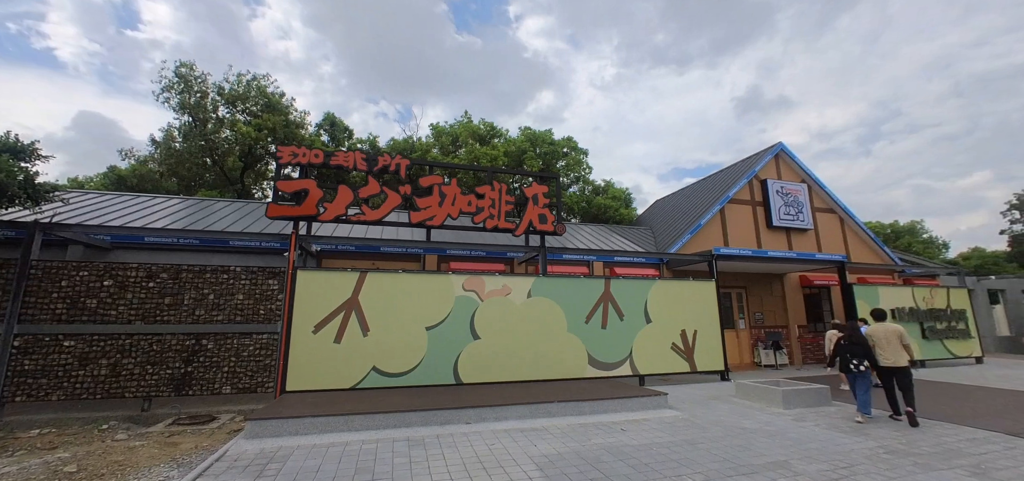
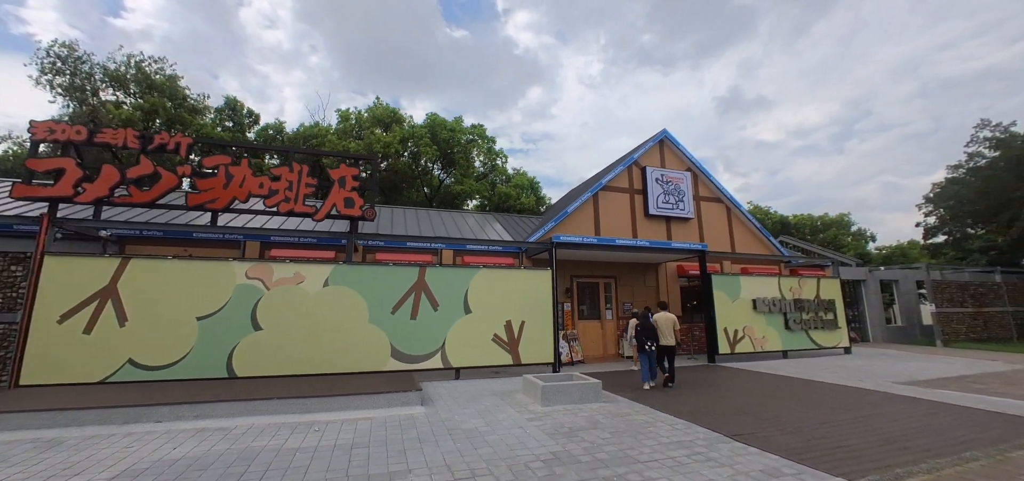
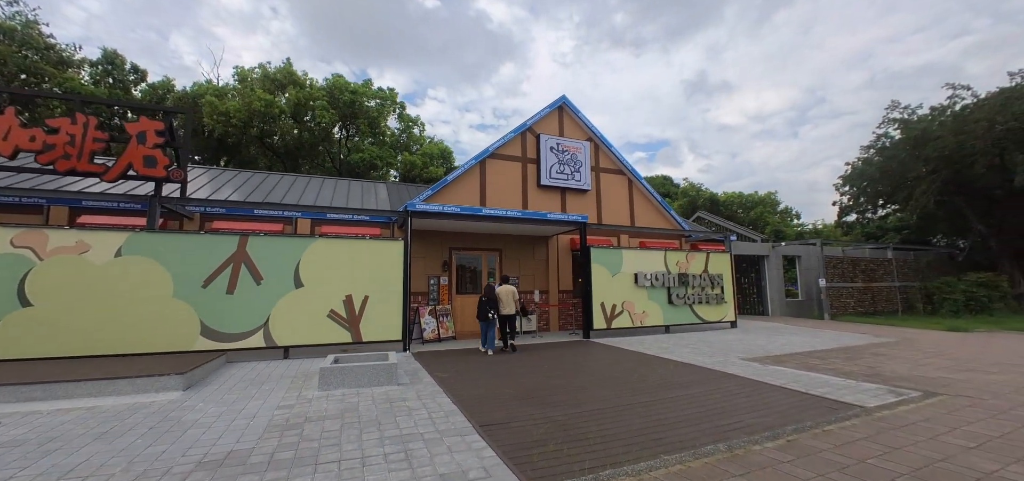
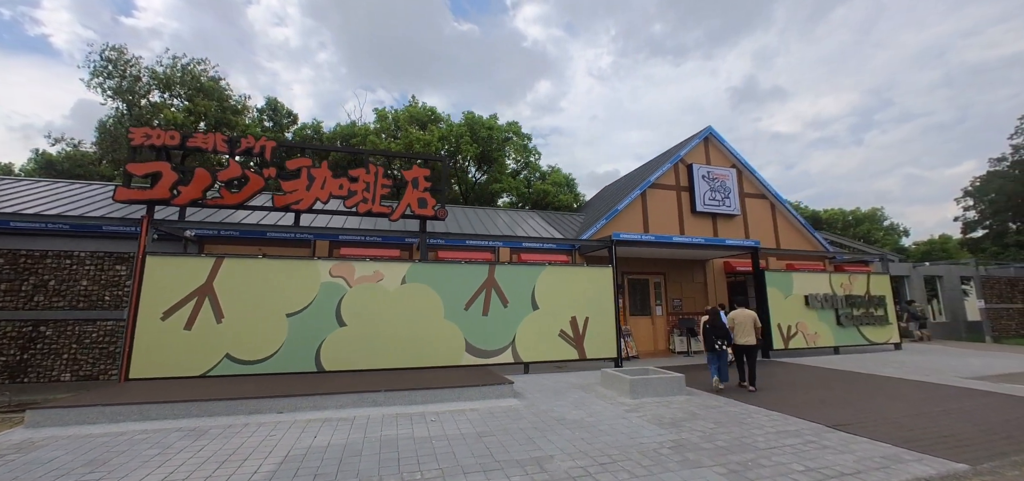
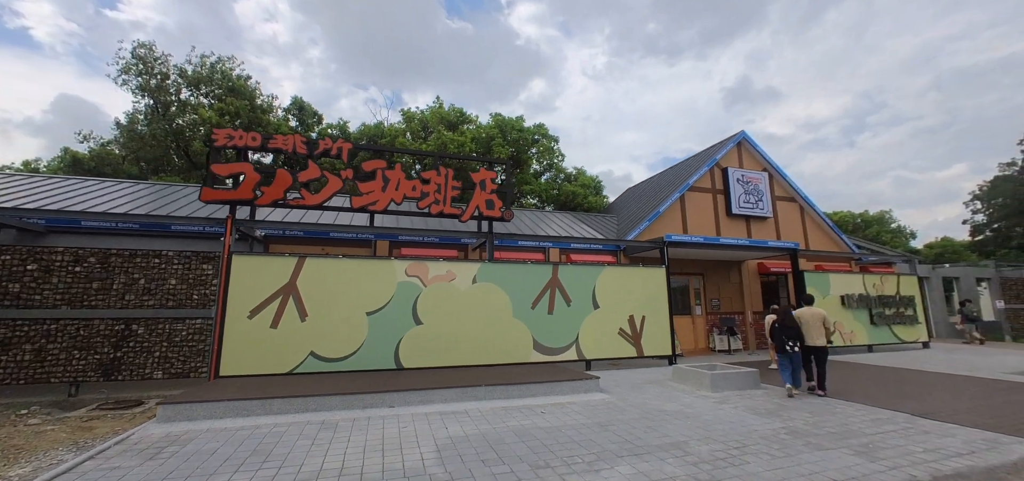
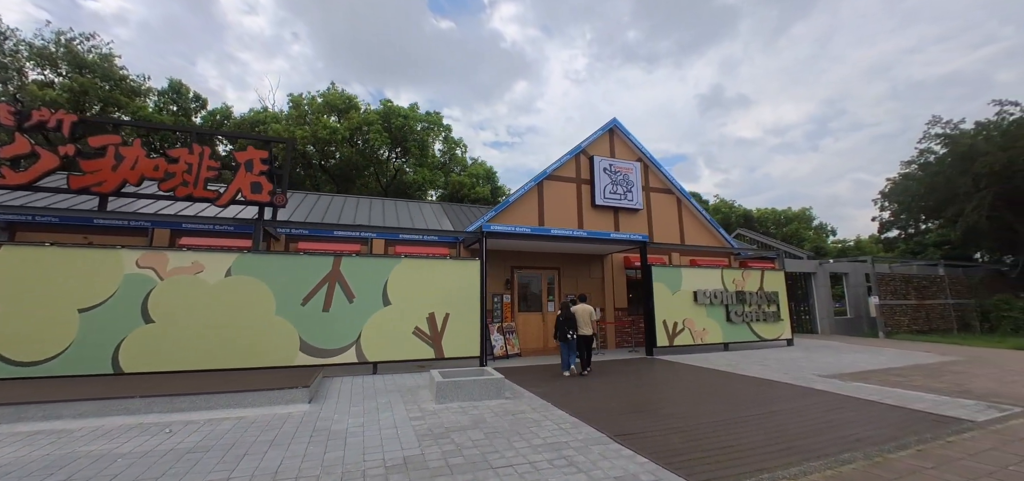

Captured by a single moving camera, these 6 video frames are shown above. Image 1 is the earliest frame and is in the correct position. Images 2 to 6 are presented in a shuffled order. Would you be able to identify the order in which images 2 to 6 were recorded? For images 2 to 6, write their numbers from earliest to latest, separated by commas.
5, 4, 2, 6, 3
